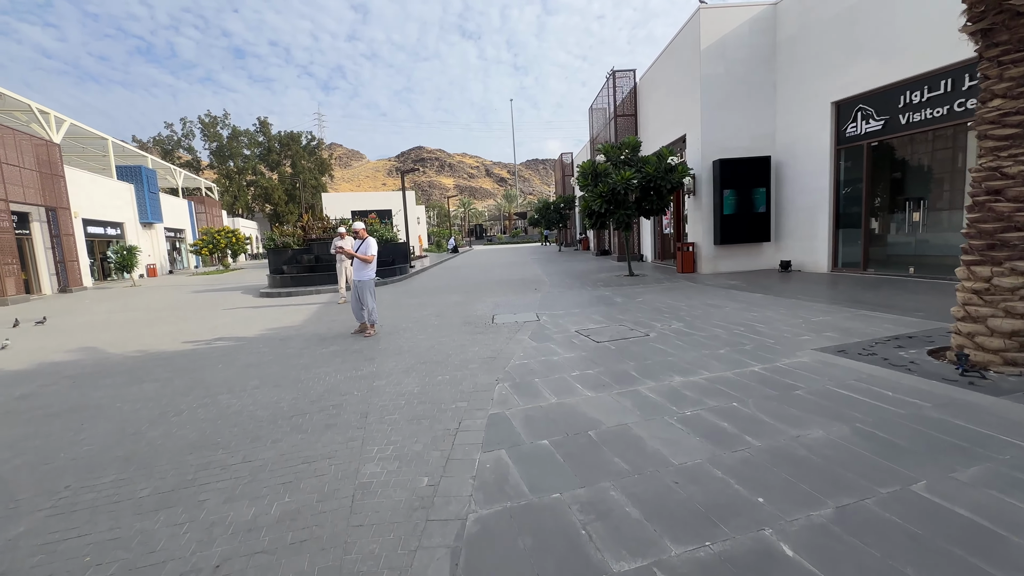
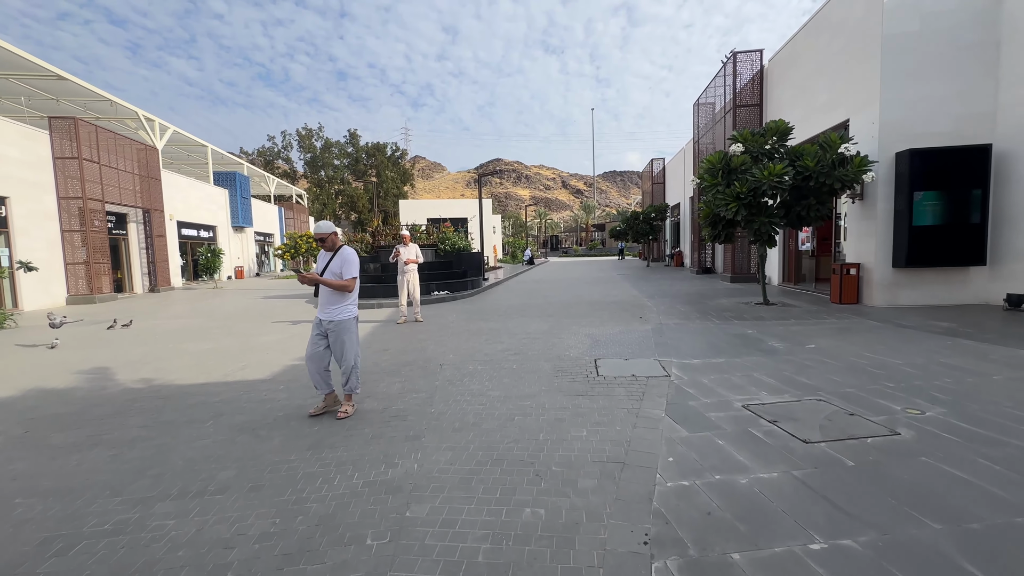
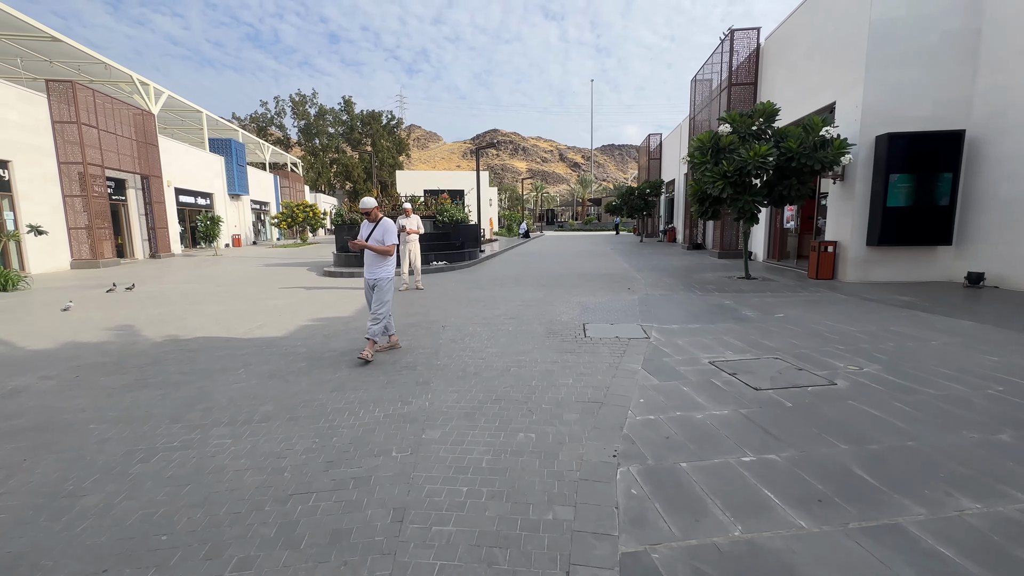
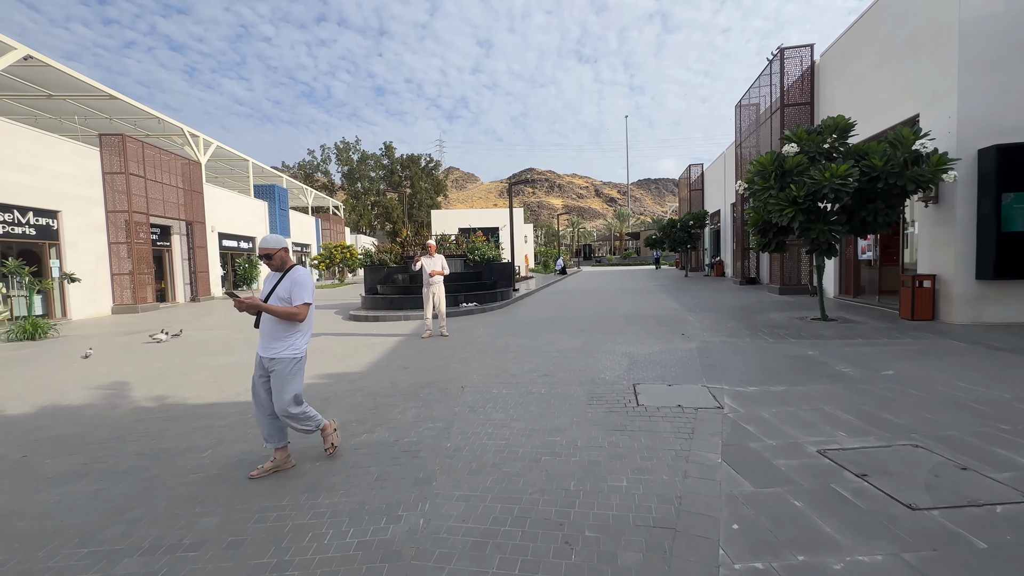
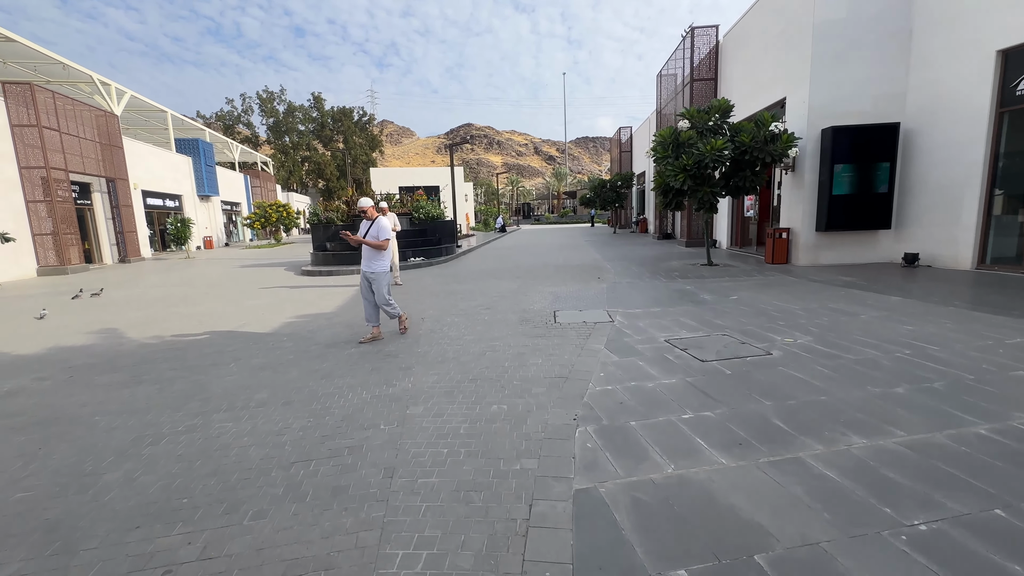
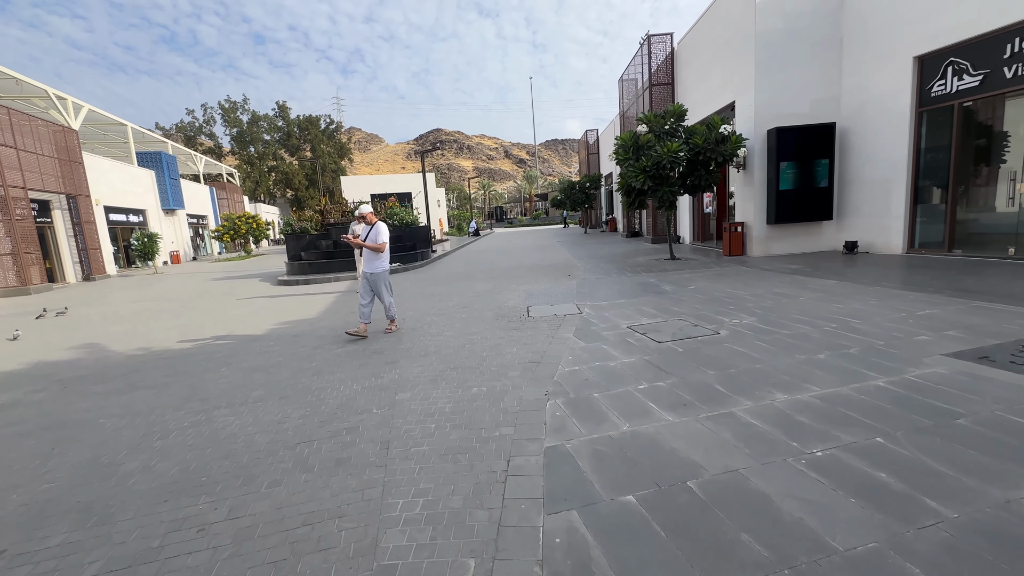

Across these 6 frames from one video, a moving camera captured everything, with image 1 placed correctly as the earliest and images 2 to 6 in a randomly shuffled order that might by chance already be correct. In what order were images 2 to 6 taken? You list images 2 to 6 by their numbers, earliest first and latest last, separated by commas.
6, 5, 3, 2, 4
